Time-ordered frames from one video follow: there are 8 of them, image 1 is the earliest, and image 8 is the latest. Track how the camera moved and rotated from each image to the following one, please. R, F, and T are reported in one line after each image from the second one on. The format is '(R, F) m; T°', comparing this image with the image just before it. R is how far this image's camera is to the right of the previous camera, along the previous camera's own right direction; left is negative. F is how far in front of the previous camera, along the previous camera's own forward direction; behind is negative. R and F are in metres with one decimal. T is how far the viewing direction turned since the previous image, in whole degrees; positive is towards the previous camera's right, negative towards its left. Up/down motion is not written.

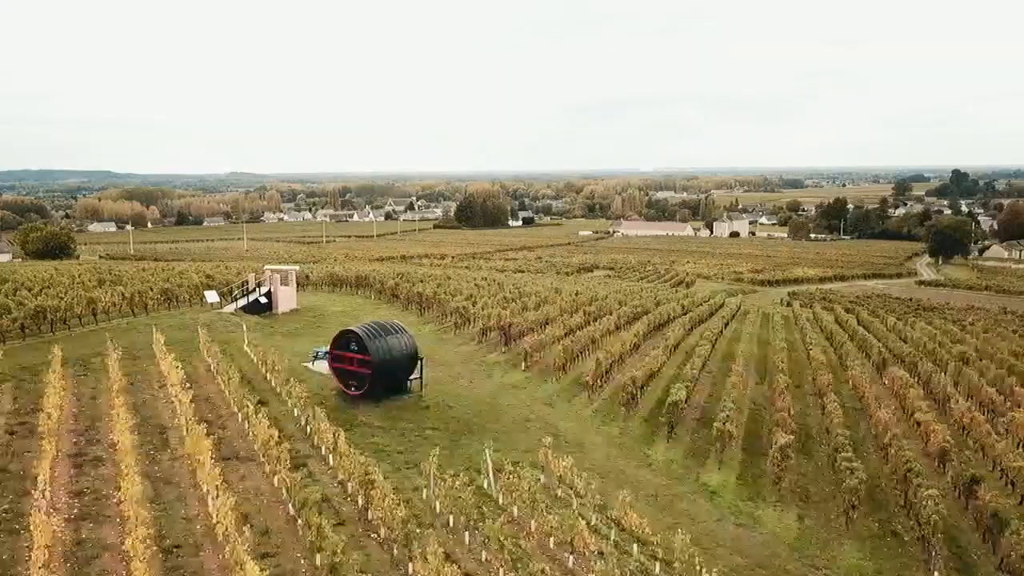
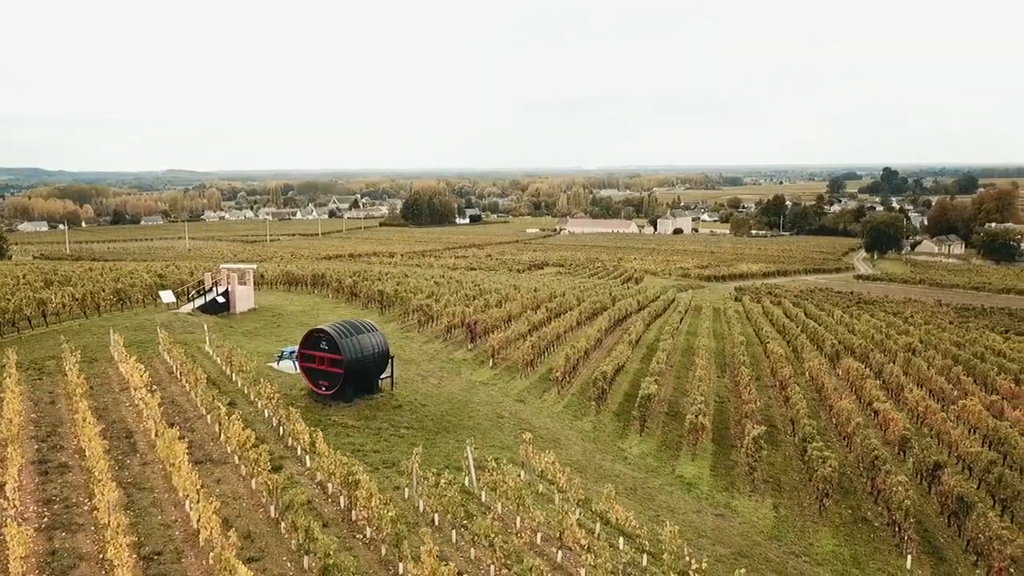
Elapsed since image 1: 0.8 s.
(-0.8, +0.1) m; +4°
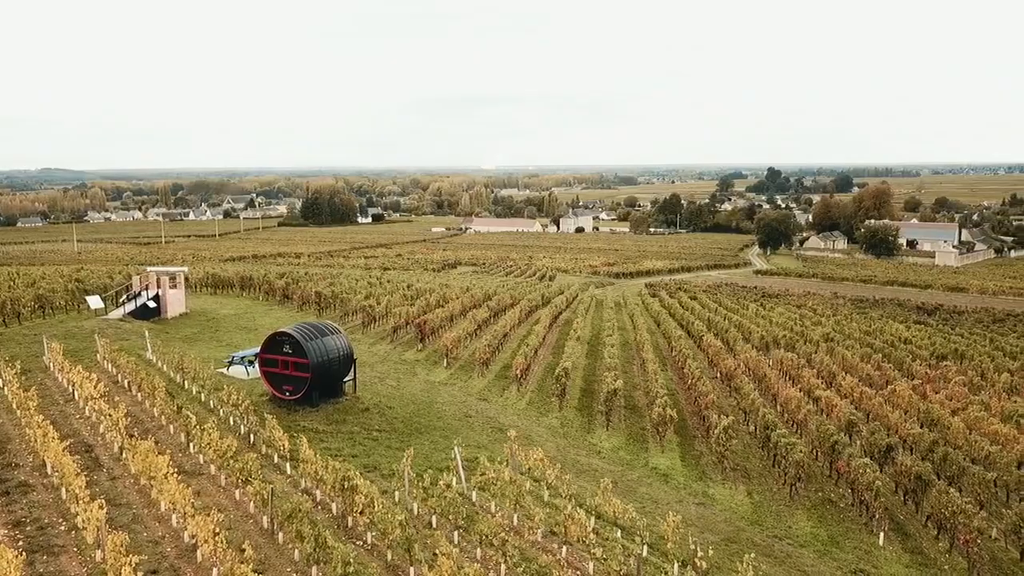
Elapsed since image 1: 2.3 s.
(-1.9, +0.1) m; +7°
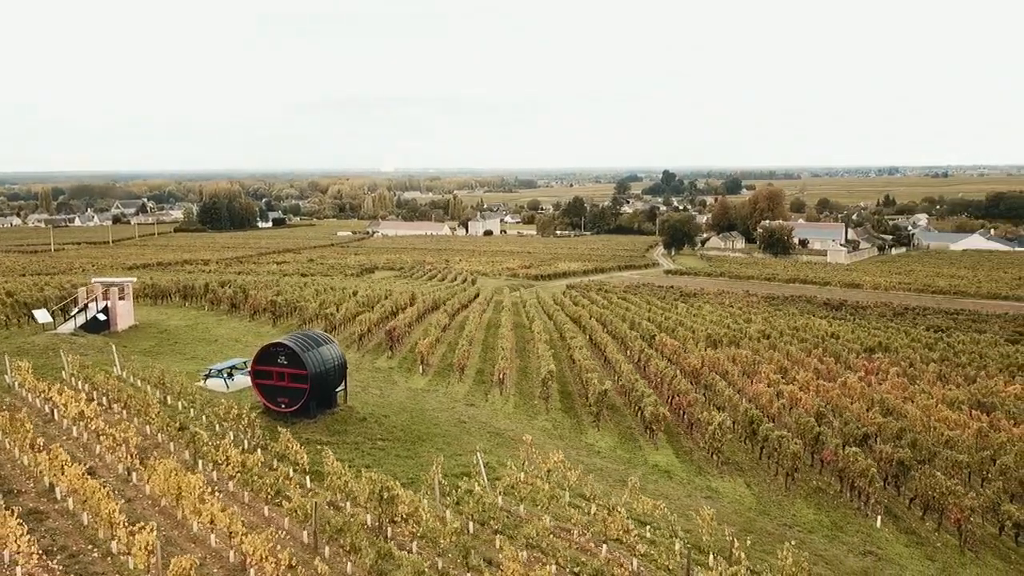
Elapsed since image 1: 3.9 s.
(-2.6, -0.1) m; +7°
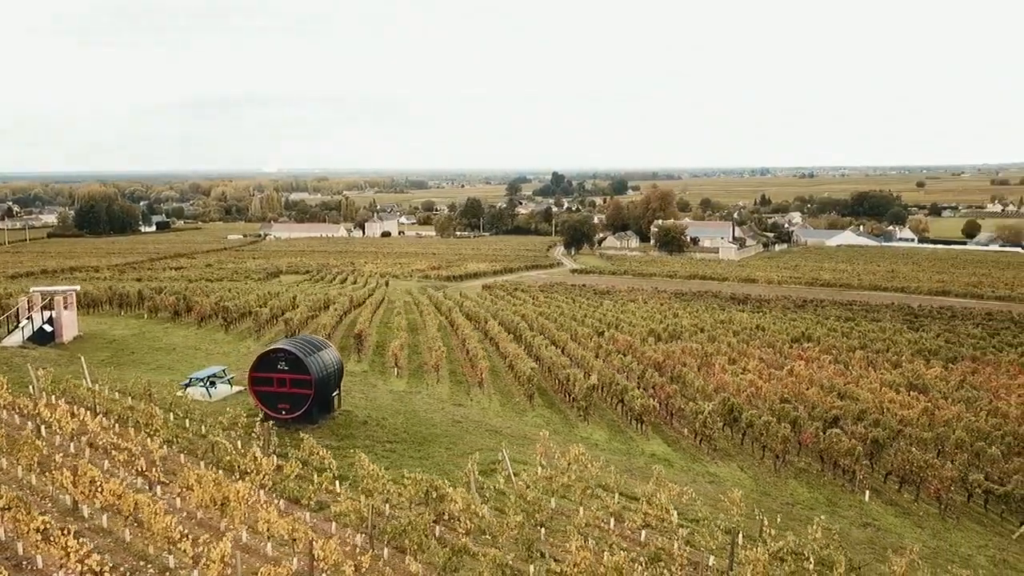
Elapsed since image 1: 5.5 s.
(-2.9, -0.2) m; +8°
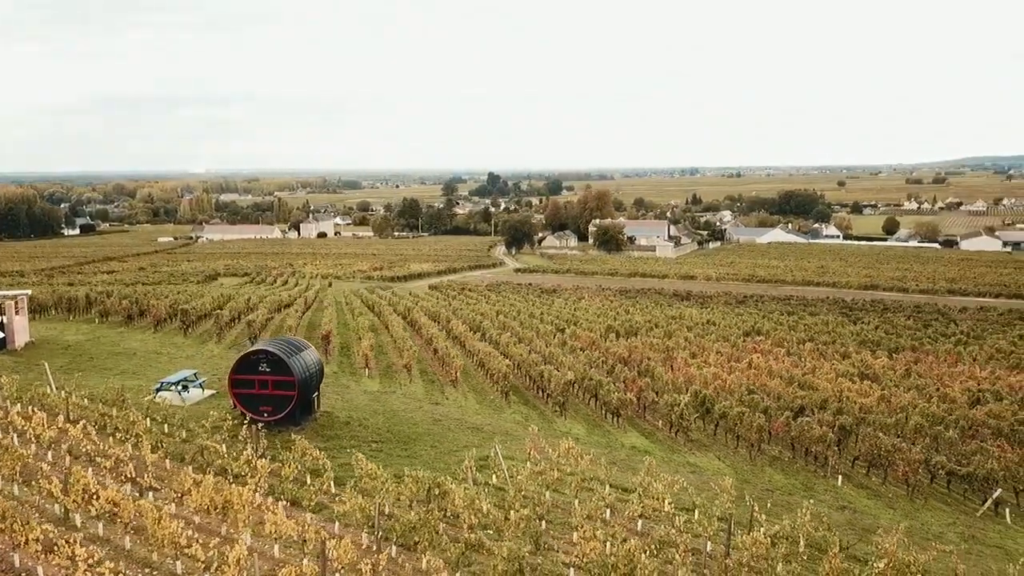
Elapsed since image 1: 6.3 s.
(-1.2, -0.1) m; +5°
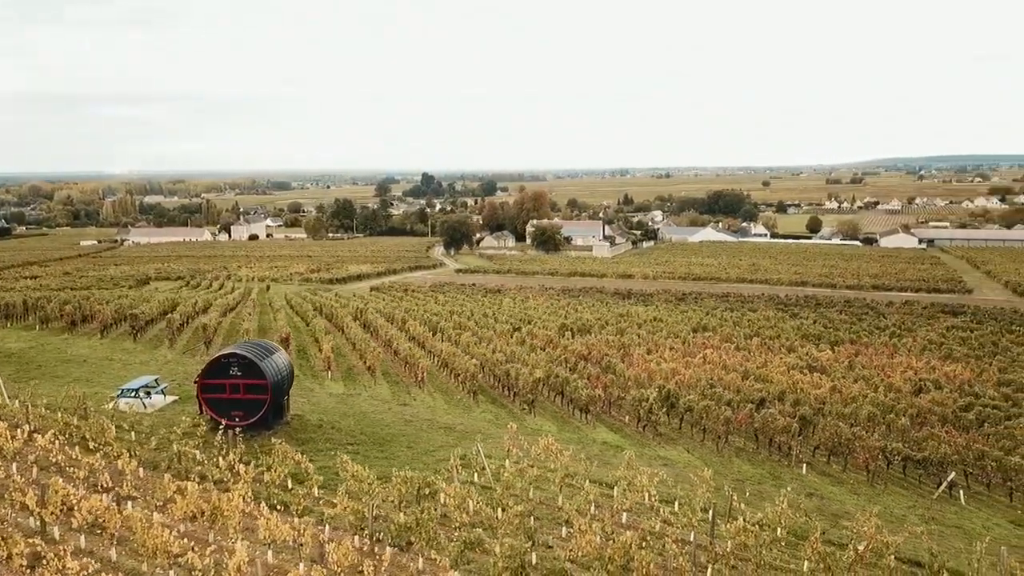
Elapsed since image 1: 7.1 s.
(-1.0, 0.0) m; +5°
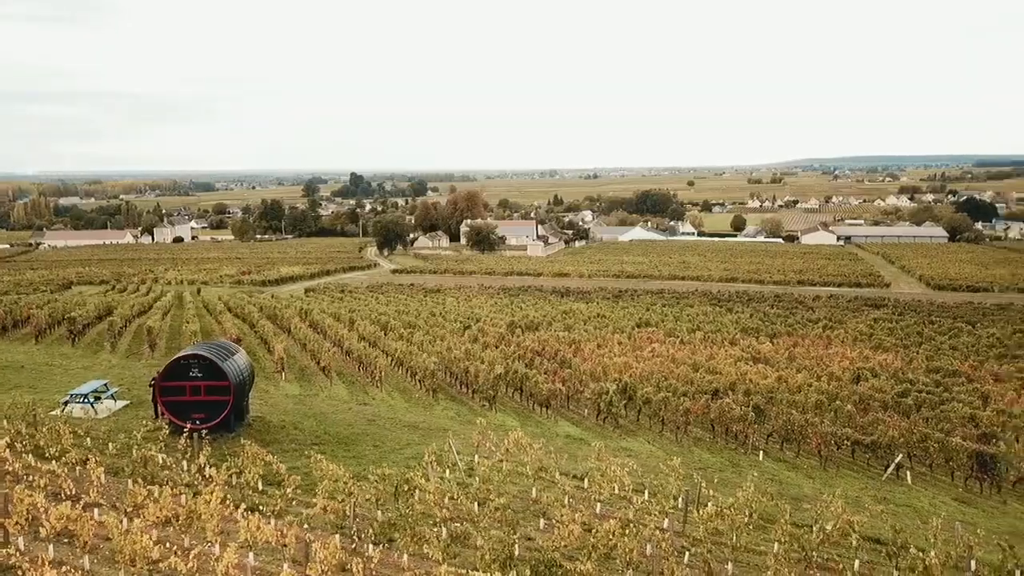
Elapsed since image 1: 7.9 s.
(-0.9, 0.0) m; +5°
